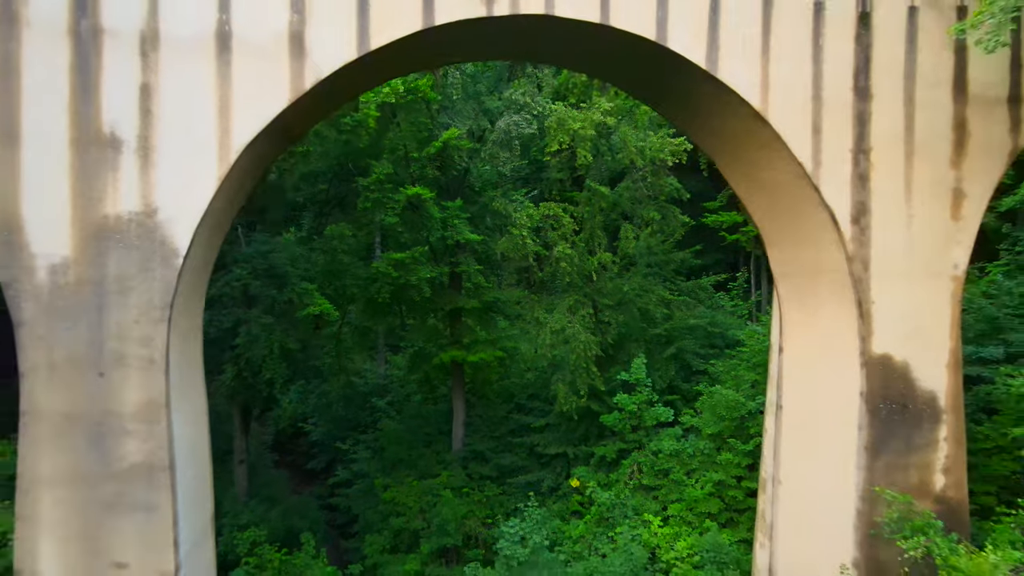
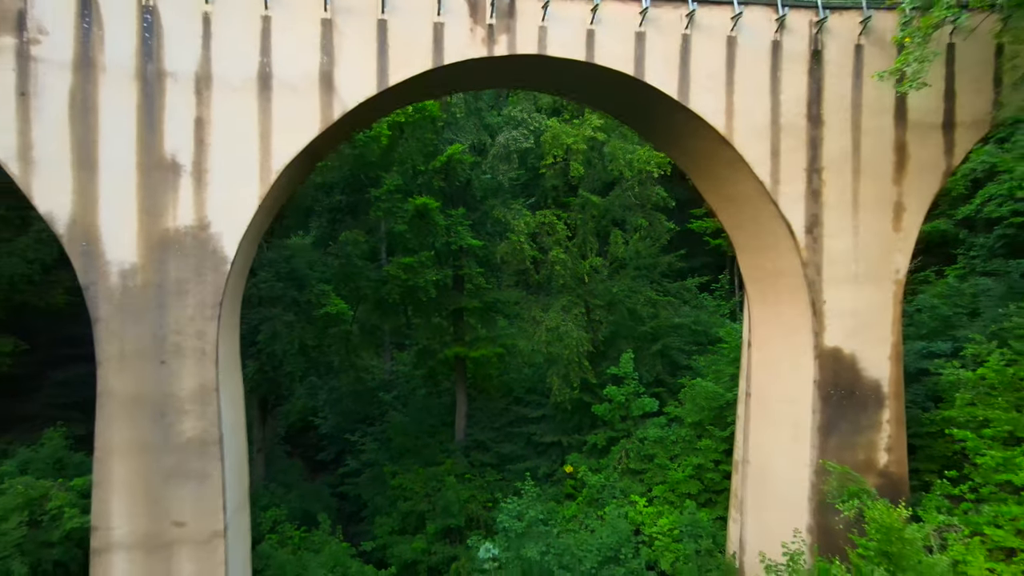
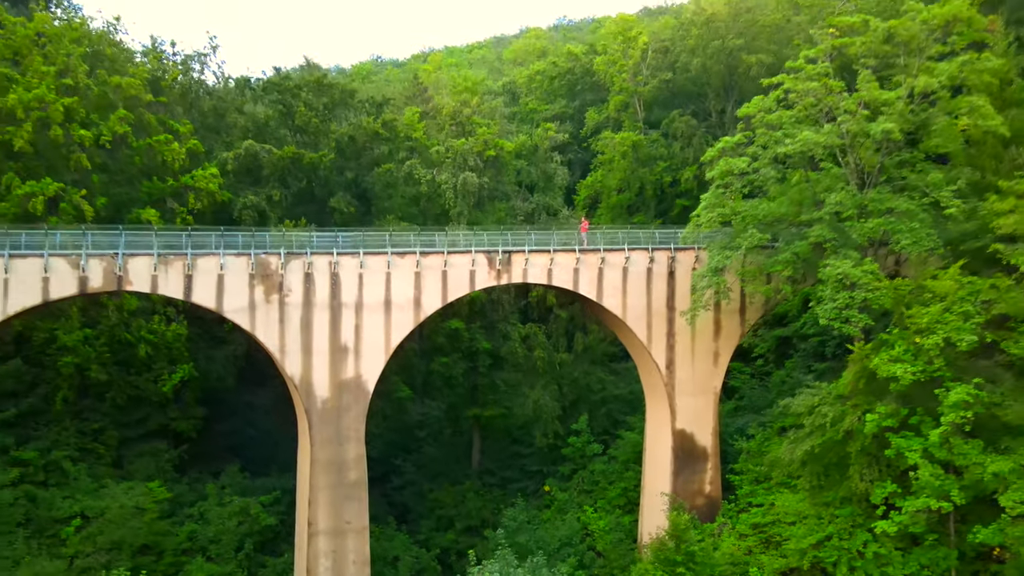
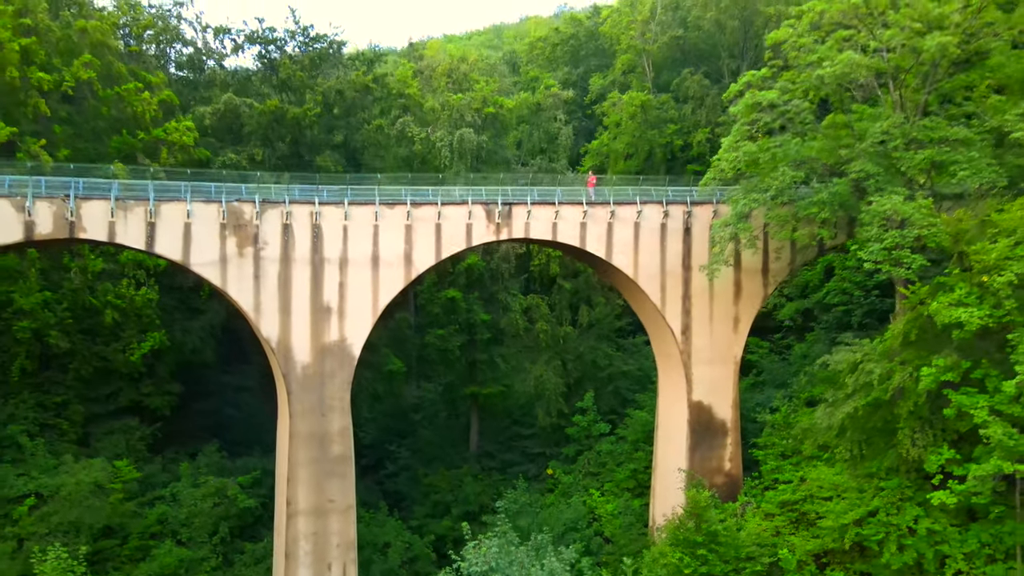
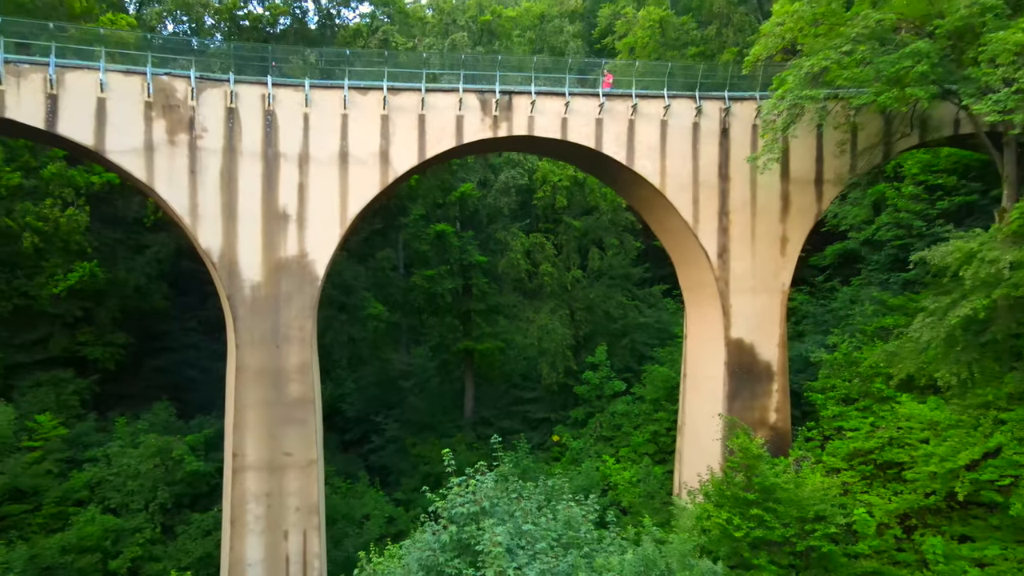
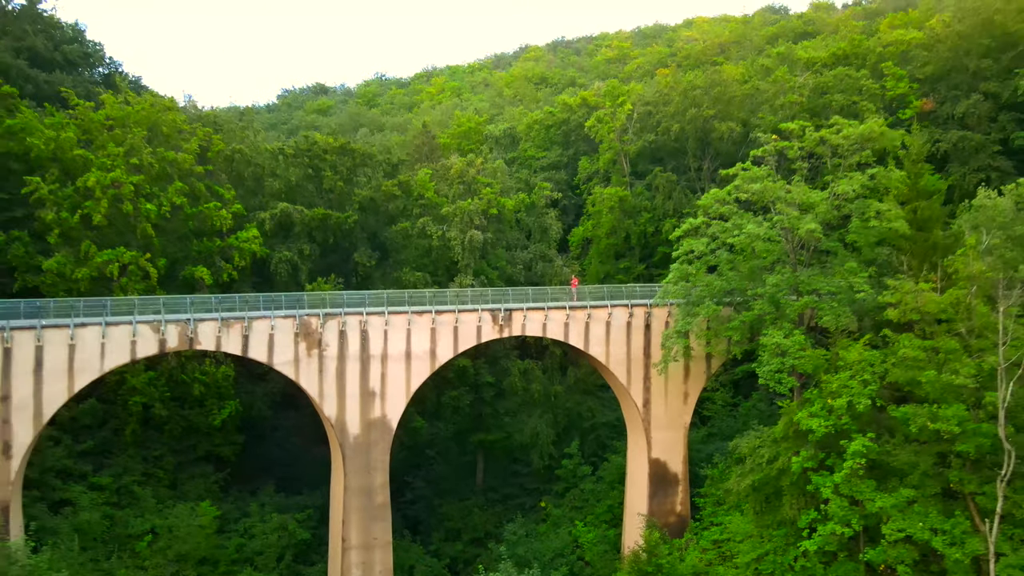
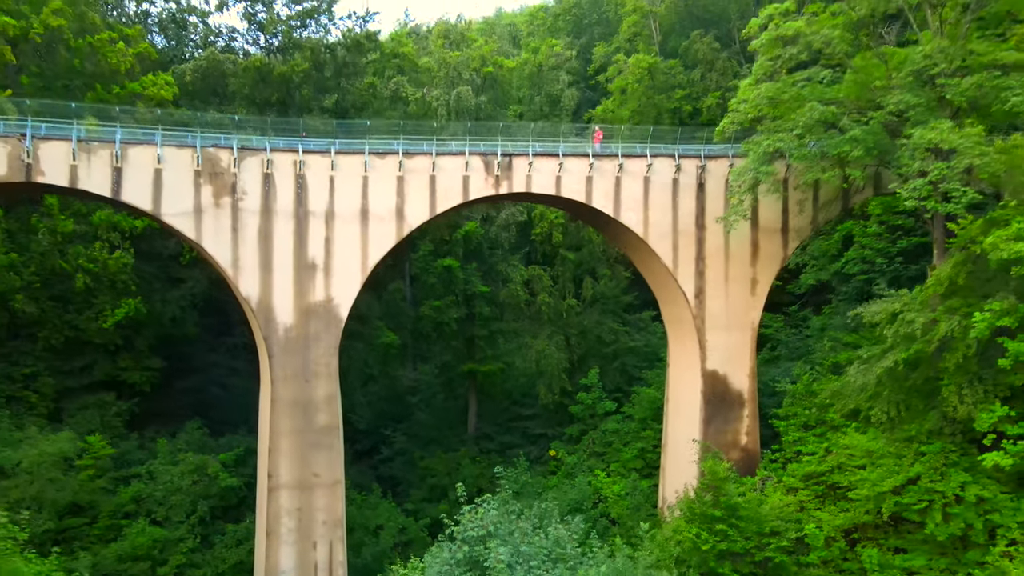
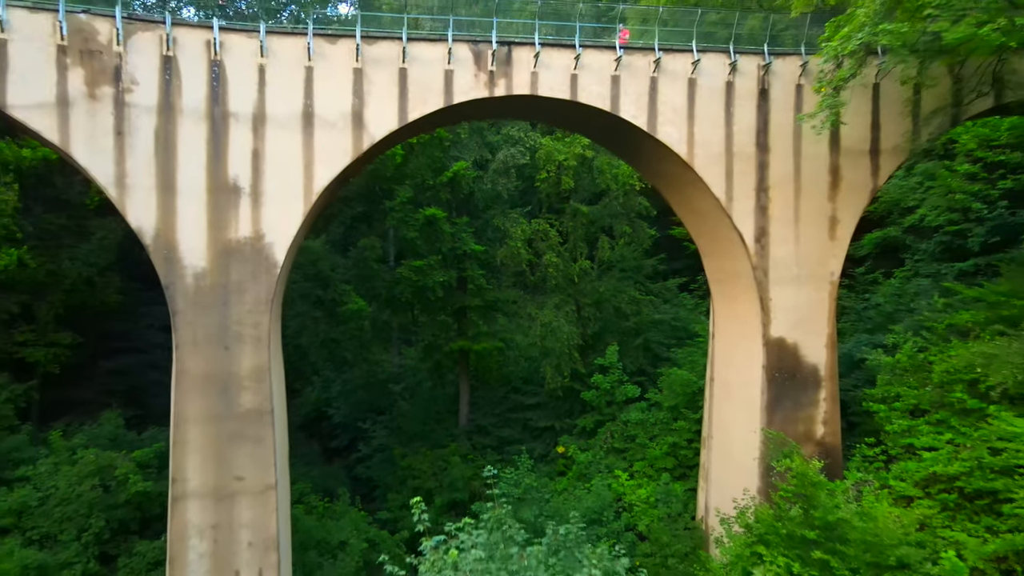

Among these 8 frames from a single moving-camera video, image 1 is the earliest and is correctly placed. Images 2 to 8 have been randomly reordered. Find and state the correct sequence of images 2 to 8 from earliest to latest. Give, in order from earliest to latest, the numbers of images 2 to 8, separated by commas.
2, 8, 5, 7, 4, 3, 6
